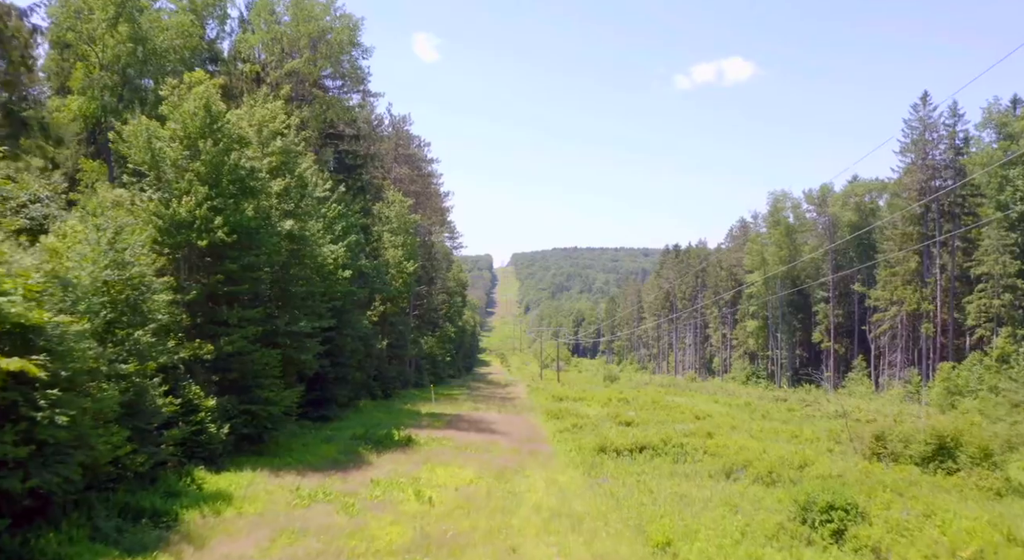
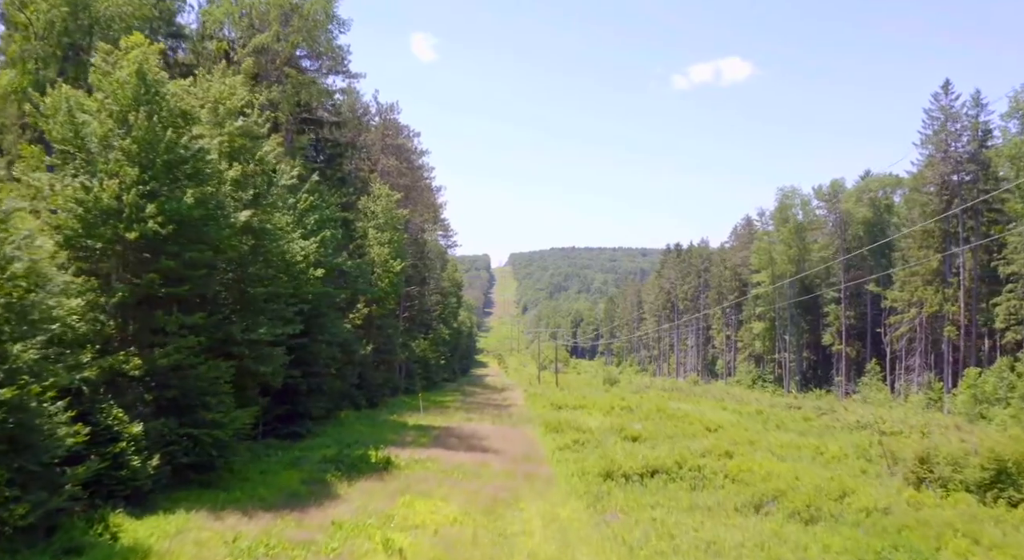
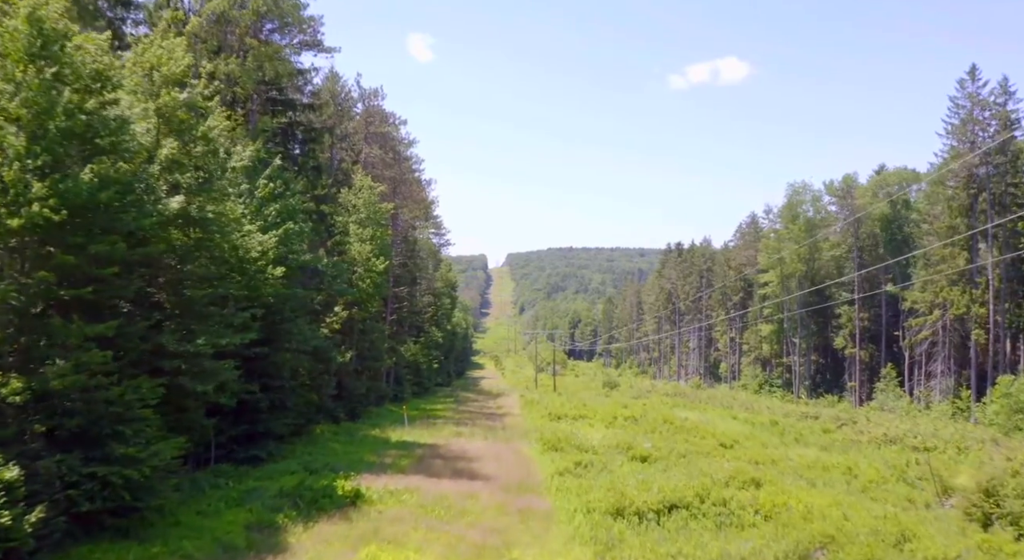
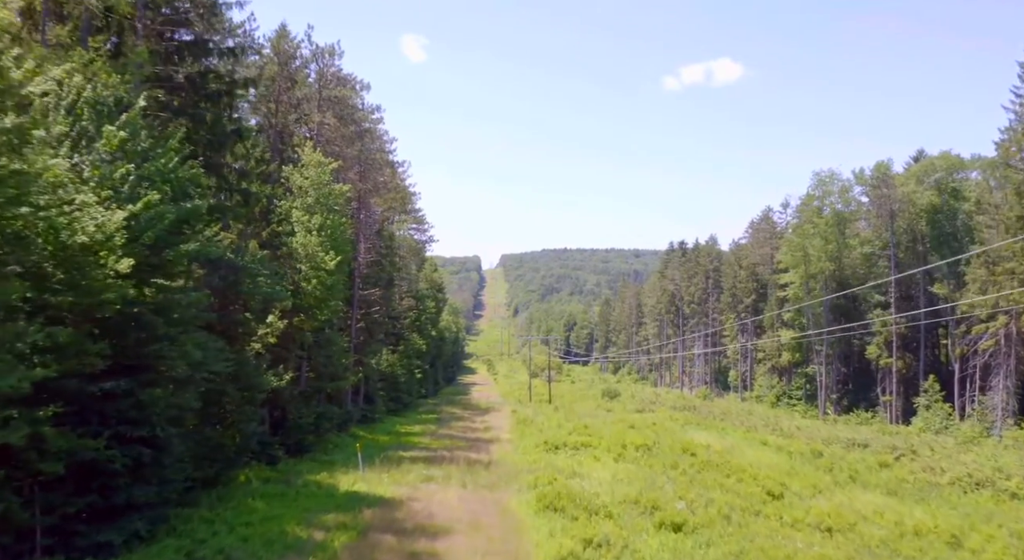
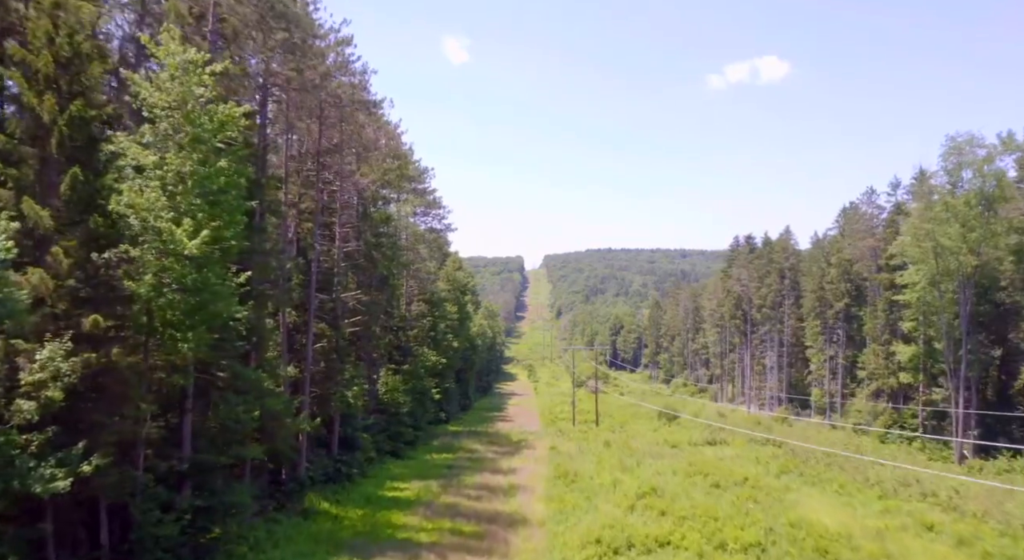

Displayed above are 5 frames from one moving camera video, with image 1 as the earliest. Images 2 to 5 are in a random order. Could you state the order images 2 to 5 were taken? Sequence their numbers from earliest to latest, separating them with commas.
2, 3, 4, 5
